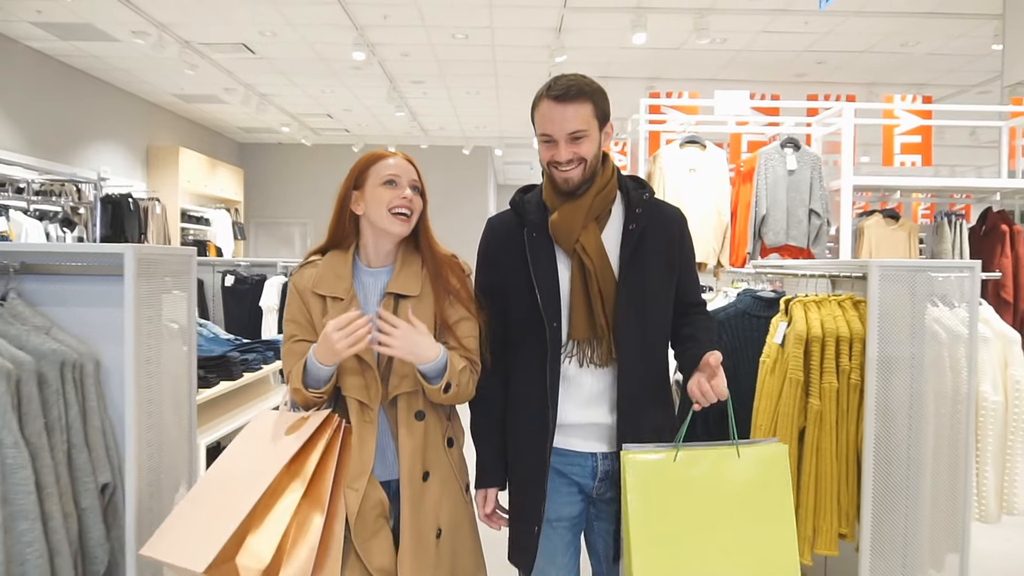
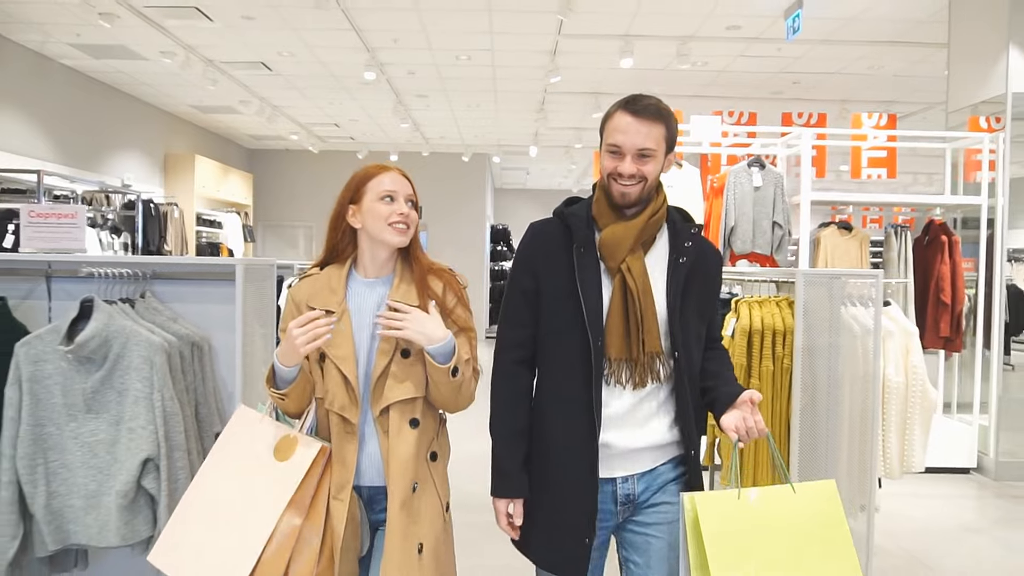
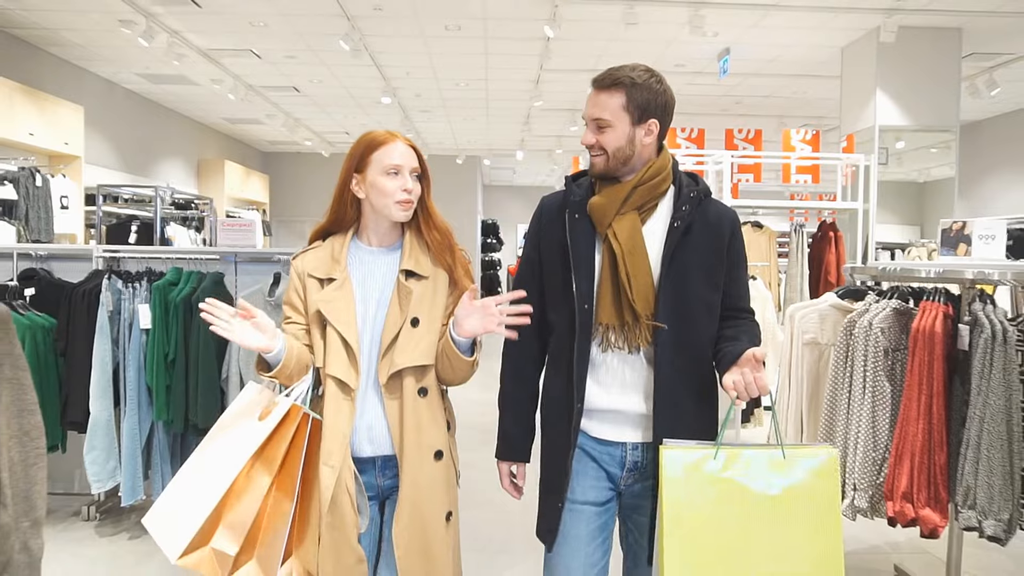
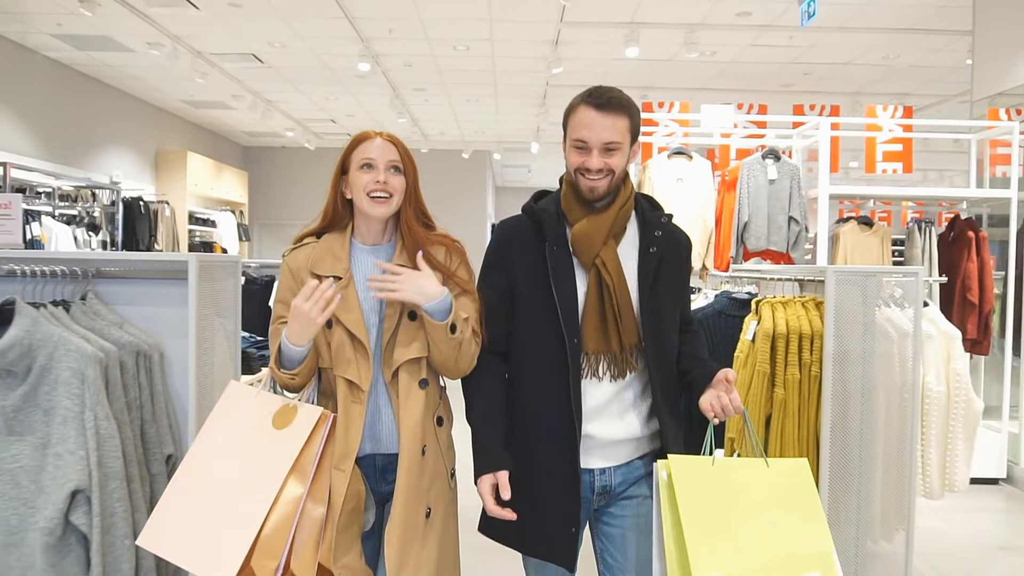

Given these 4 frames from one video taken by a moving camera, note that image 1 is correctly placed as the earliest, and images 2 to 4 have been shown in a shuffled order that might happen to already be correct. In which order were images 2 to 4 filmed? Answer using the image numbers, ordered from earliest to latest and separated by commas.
4, 2, 3
